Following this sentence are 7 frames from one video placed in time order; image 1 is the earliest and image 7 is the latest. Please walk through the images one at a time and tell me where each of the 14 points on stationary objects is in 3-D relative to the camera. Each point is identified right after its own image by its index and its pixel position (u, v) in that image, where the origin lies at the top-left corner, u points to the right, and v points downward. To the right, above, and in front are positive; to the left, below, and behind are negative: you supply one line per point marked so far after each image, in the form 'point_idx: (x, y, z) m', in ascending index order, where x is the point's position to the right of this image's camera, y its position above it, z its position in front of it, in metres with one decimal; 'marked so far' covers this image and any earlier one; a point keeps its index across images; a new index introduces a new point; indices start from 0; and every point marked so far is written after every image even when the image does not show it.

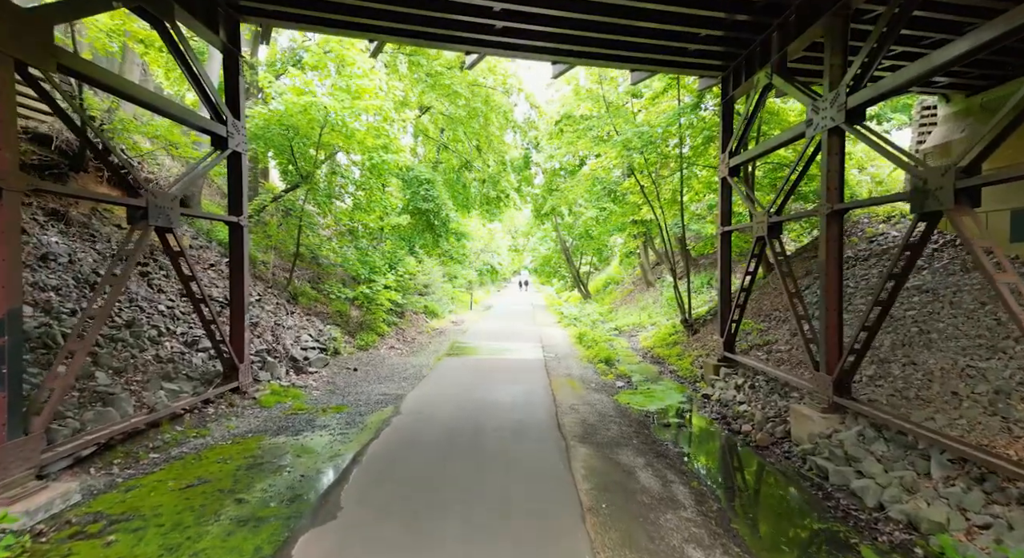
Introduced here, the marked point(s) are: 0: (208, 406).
0: (-3.4, -1.4, +5.8) m
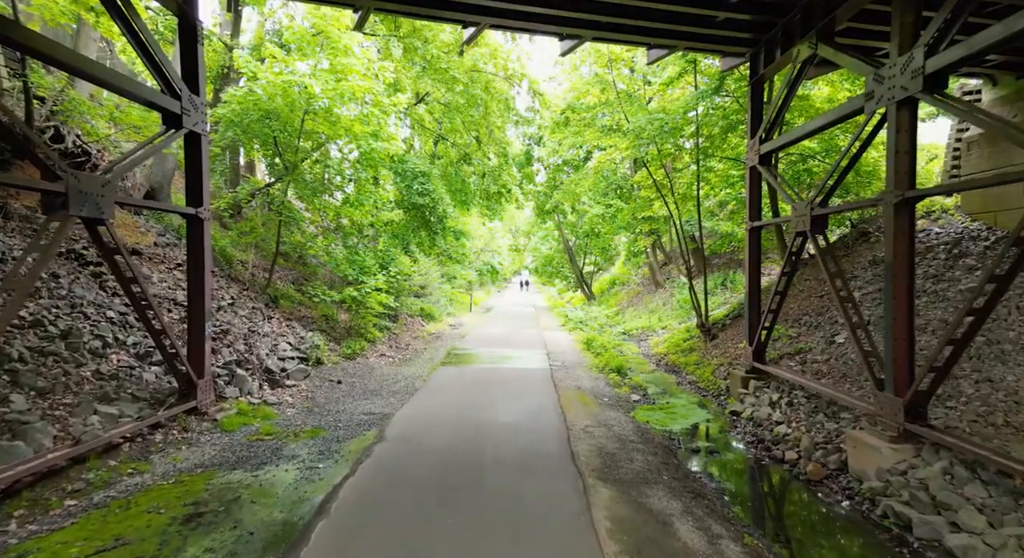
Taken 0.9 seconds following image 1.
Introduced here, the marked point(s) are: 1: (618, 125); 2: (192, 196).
0: (-3.3, -1.4, +4.9) m
1: (+2.4, +3.5, +11.8) m
2: (-3.4, +0.9, +5.5) m
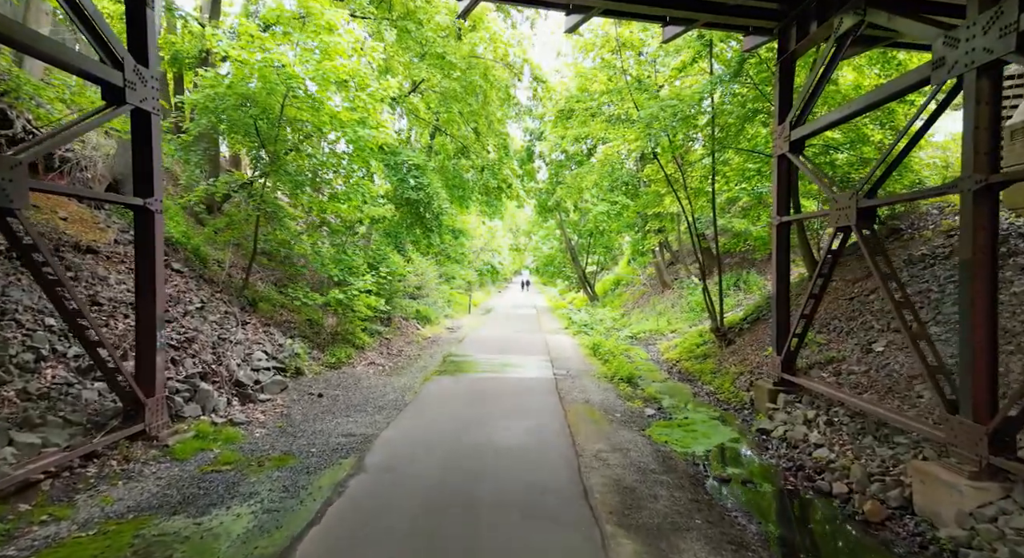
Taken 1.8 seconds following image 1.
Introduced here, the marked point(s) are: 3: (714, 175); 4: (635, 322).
0: (-3.3, -1.5, +4.1) m
1: (+2.4, +3.5, +11.1) m
2: (-3.4, +0.9, +4.8) m
3: (+4.2, +2.2, +10.7) m
4: (+3.6, -1.2, +15.0) m
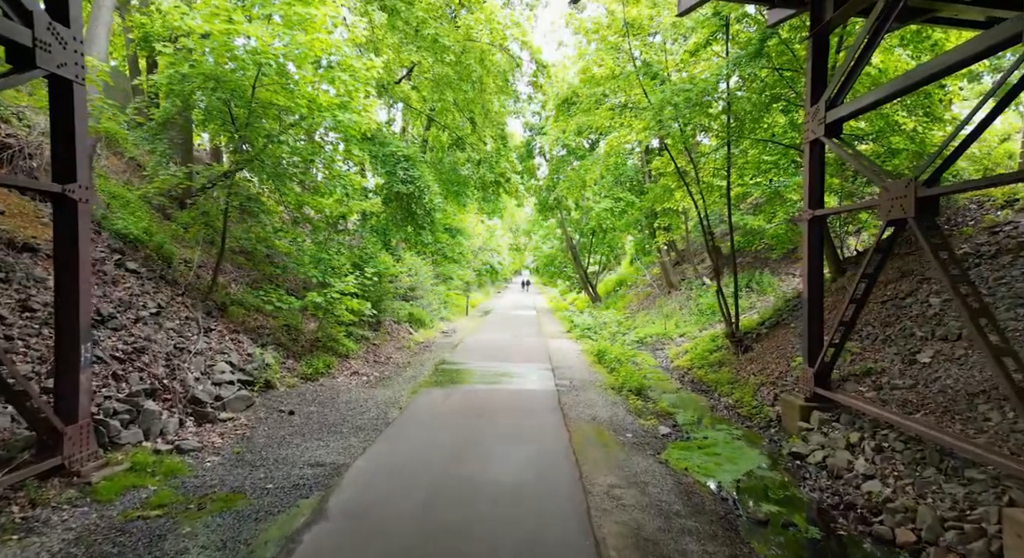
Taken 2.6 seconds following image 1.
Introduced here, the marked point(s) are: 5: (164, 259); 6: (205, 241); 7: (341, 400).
0: (-3.4, -1.5, +3.3) m
1: (+2.4, +3.5, +10.3) m
2: (-3.5, +0.9, +4.0) m
3: (+4.2, +2.1, +9.9) m
4: (+3.6, -1.3, +14.2) m
5: (-4.8, +0.3, +7.2) m
6: (-4.8, +0.6, +8.1) m
7: (-2.2, -1.5, +6.5) m
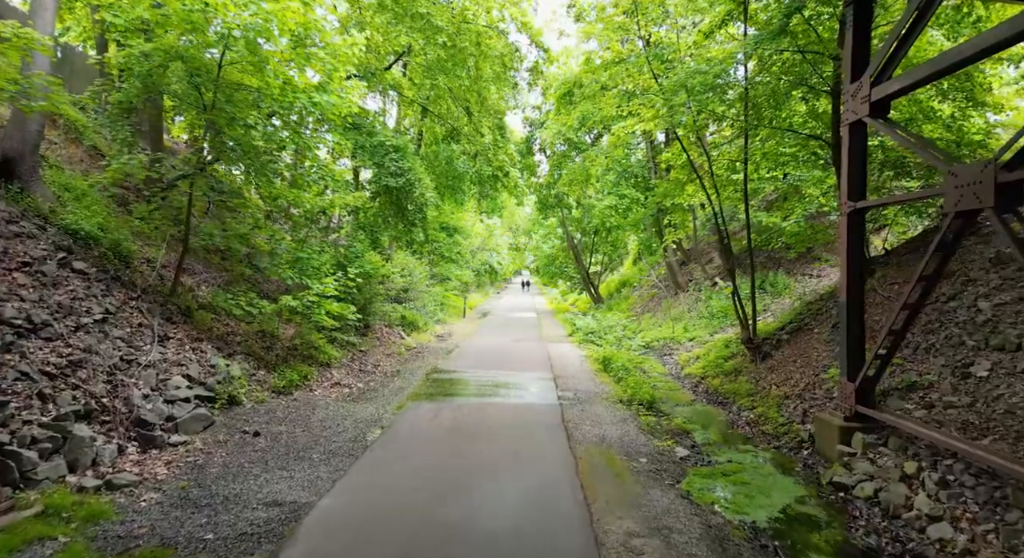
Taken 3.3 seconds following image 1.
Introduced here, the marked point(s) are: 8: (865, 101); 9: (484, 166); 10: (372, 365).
0: (-3.4, -1.5, +2.5) m
1: (+2.4, +3.5, +9.5) m
2: (-3.5, +0.8, +3.2) m
3: (+4.1, +2.1, +9.2) m
4: (+3.5, -1.3, +13.5) m
5: (-4.9, +0.3, +6.5) m
6: (-4.8, +0.6, +7.3) m
7: (-2.2, -1.5, +5.8) m
8: (+3.5, +1.8, +5.2) m
9: (-0.6, +2.3, +10.5) m
10: (-2.3, -1.4, +8.5) m
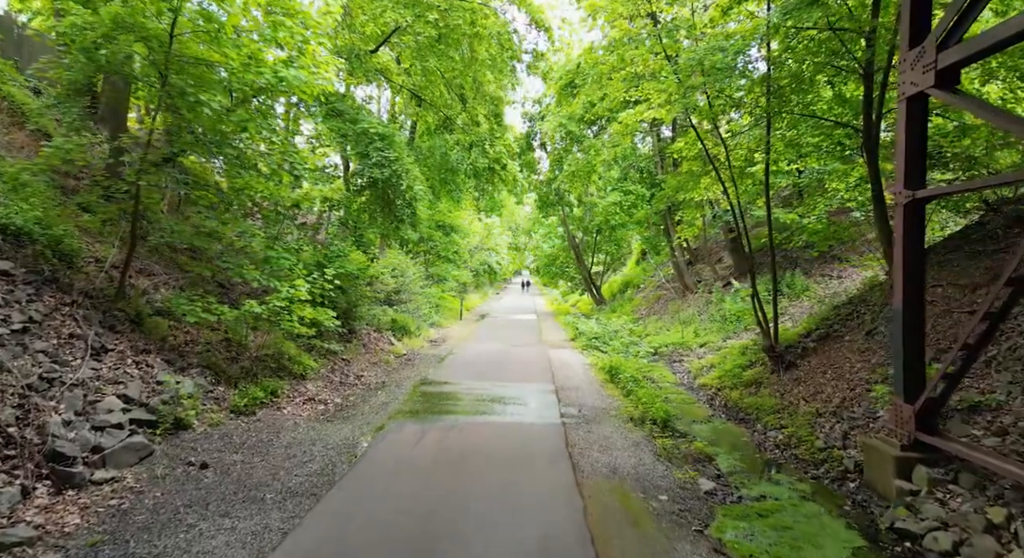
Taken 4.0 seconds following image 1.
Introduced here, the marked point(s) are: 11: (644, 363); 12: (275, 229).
0: (-3.4, -1.5, +1.7) m
1: (+2.3, +3.5, +8.7) m
2: (-3.5, +0.8, +2.4) m
3: (+4.1, +2.1, +8.4) m
4: (+3.5, -1.3, +12.7) m
5: (-4.9, +0.2, +5.6) m
6: (-4.9, +0.6, +6.5) m
7: (-2.2, -1.6, +5.0) m
8: (+3.4, +1.7, +4.3) m
9: (-0.6, +2.3, +9.7) m
10: (-2.3, -1.4, +7.7) m
11: (+2.5, -1.6, +9.7) m
12: (-3.4, +0.7, +7.4) m
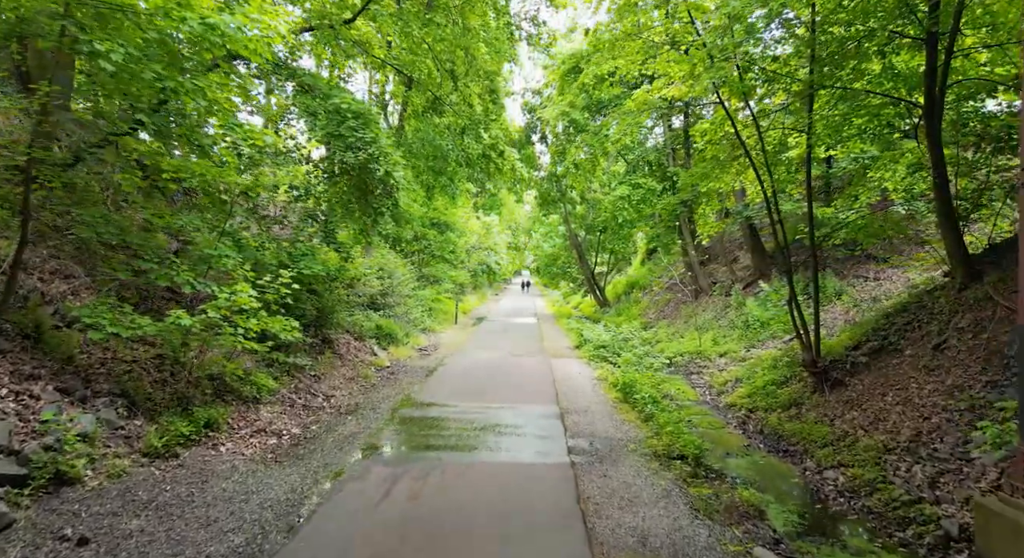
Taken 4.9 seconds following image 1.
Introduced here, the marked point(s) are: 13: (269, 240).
0: (-3.5, -1.5, +0.6) m
1: (+2.3, +3.4, +7.5) m
2: (-3.6, +0.8, +1.2) m
3: (+4.1, +2.1, +7.2) m
4: (+3.5, -1.3, +11.5) m
5: (-5.0, +0.2, +4.5) m
6: (-4.9, +0.5, +5.4) m
7: (-2.3, -1.6, +3.8) m
8: (+3.4, +1.7, +3.2) m
9: (-0.6, +2.2, +8.5) m
10: (-2.4, -1.5, +6.5) m
11: (+2.4, -1.6, +8.5) m
12: (-3.4, +0.7, +6.2) m
13: (-3.1, +0.5, +6.7) m
